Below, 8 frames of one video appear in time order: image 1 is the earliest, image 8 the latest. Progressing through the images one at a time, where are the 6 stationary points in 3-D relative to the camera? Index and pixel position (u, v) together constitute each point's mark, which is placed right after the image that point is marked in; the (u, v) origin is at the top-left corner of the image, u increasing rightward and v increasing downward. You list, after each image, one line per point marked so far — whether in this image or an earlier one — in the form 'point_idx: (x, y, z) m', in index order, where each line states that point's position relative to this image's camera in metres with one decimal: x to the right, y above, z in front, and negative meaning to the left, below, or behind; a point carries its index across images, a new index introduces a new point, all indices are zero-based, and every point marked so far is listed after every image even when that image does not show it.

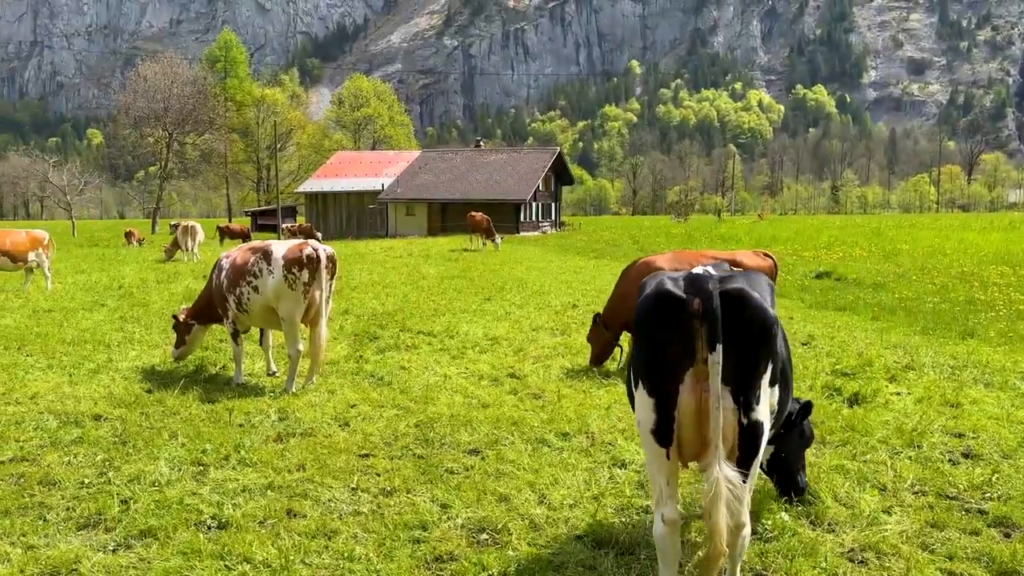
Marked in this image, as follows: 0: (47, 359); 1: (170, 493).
0: (-5.2, -0.8, +9.4) m
1: (-2.0, -1.2, +4.9) m
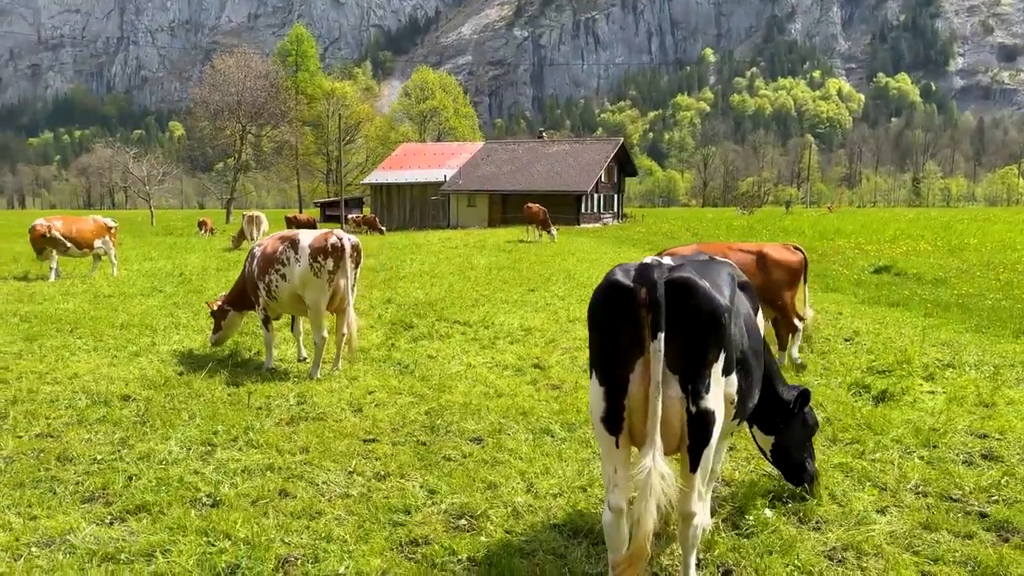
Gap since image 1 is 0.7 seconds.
0: (-4.9, -0.6, +9.9) m
1: (-2.1, -1.1, +5.1) m
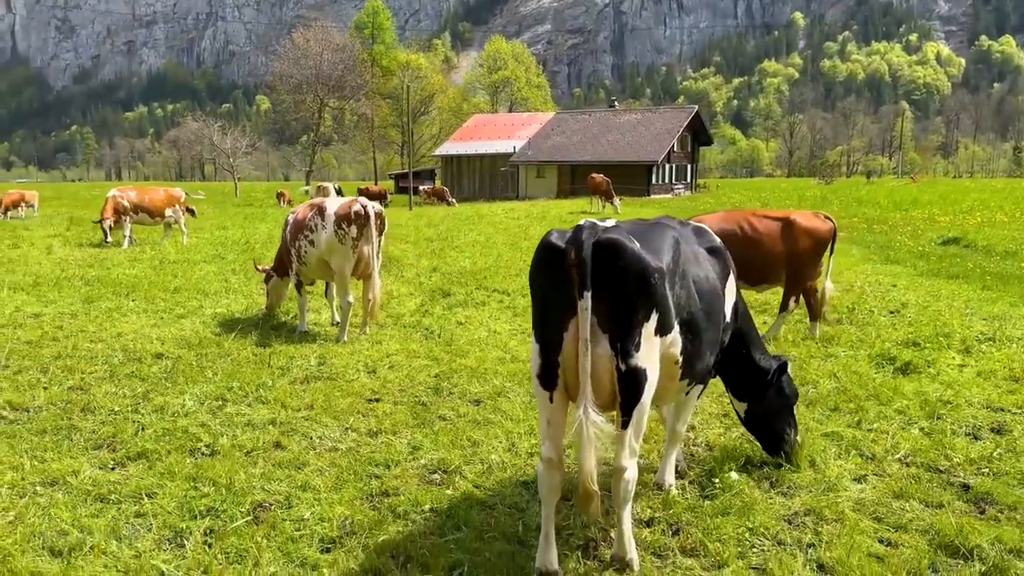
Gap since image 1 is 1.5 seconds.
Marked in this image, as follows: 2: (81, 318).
0: (-4.5, -0.2, +10.4) m
1: (-2.1, -0.9, +5.5) m
2: (-4.7, -0.3, +9.4) m
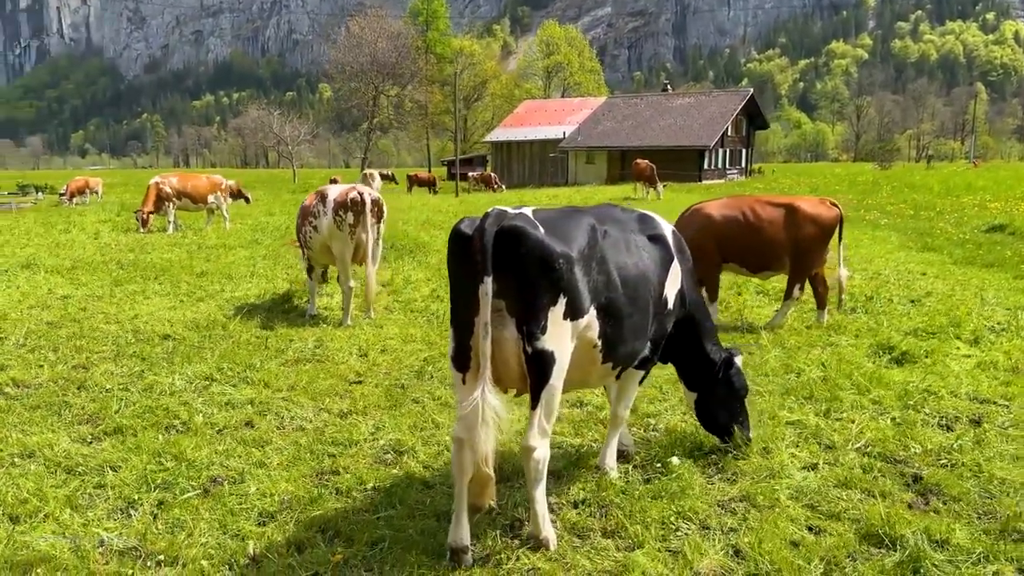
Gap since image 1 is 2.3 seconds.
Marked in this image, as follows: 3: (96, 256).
0: (-4.4, 0.0, +10.8) m
1: (-2.3, -0.8, +5.7) m
2: (-4.7, -0.1, +9.8) m
3: (-6.8, +0.5, +14.1) m
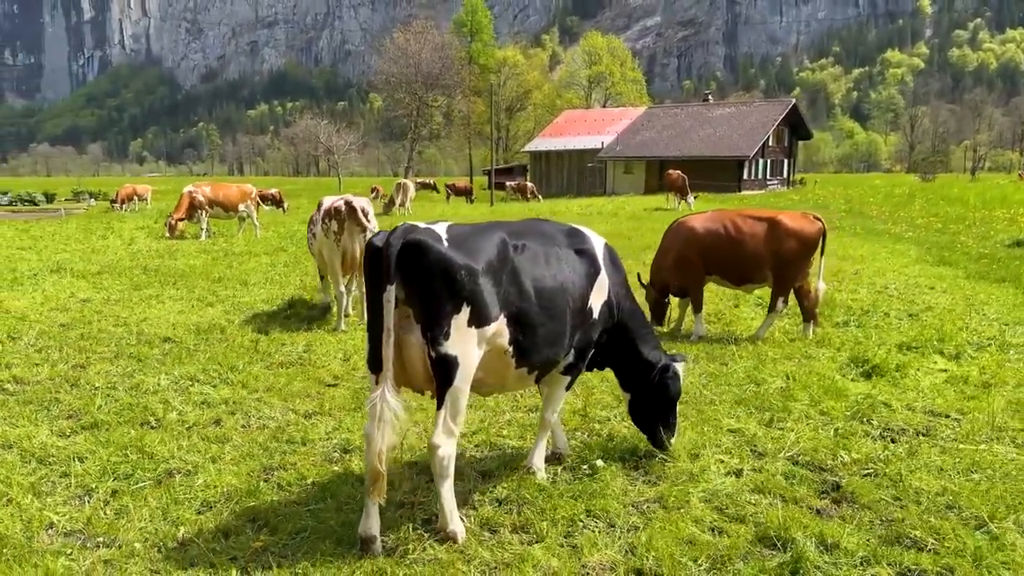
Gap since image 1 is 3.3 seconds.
0: (-4.4, -0.1, +11.3) m
1: (-2.6, -0.8, +6.1) m
2: (-4.7, -0.2, +10.3) m
3: (-6.7, +0.5, +14.8) m
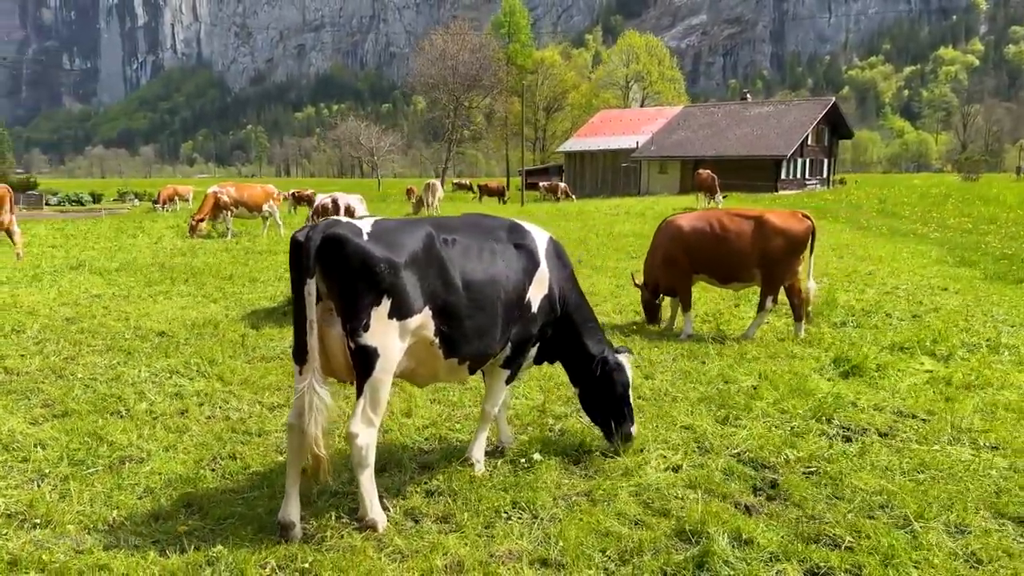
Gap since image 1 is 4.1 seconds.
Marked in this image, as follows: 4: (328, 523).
0: (-4.4, 0.0, +11.6) m
1: (-2.9, -0.8, +6.3) m
2: (-4.8, -0.1, +10.6) m
3: (-6.5, +0.5, +15.2) m
4: (-0.9, -1.1, +4.0) m
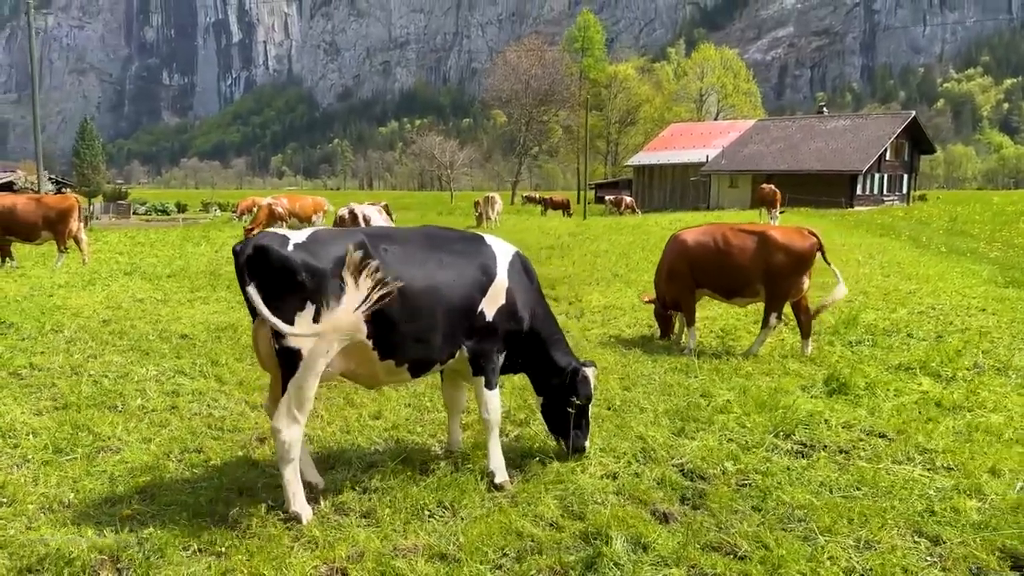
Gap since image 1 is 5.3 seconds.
0: (-4.0, -0.1, +12.2) m
1: (-3.1, -0.8, +6.8) m
2: (-4.6, -0.2, +11.2) m
3: (-5.8, +0.4, +15.9) m
4: (-1.3, -1.1, +4.3) m
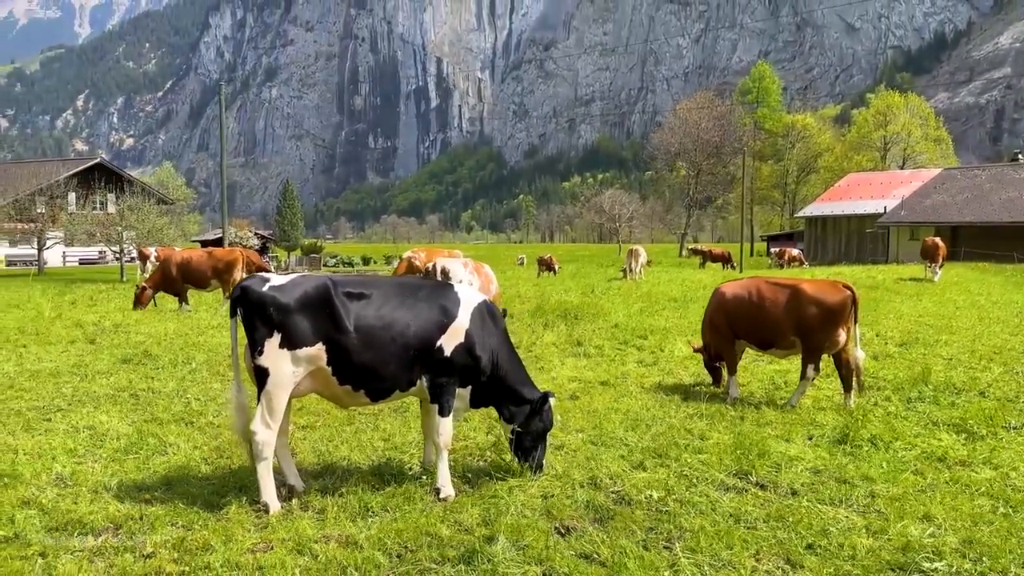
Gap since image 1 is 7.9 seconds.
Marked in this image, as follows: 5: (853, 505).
0: (-2.7, -0.8, +13.7) m
1: (-2.9, -1.1, +8.2) m
2: (-3.4, -0.8, +12.9) m
3: (-3.6, -0.5, +17.8) m
4: (-1.7, -1.3, +5.3) m
5: (+2.2, -1.4, +5.5) m
